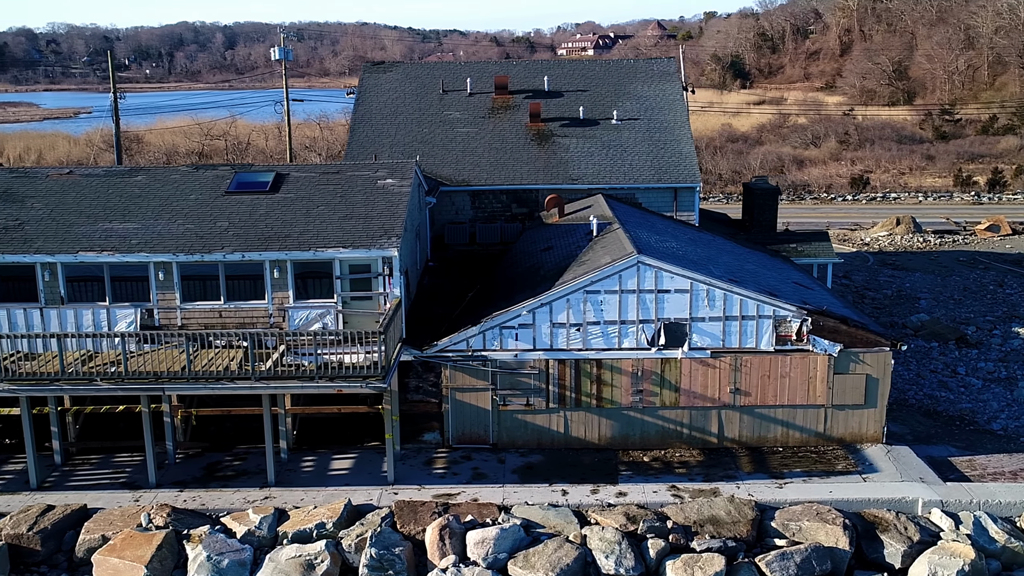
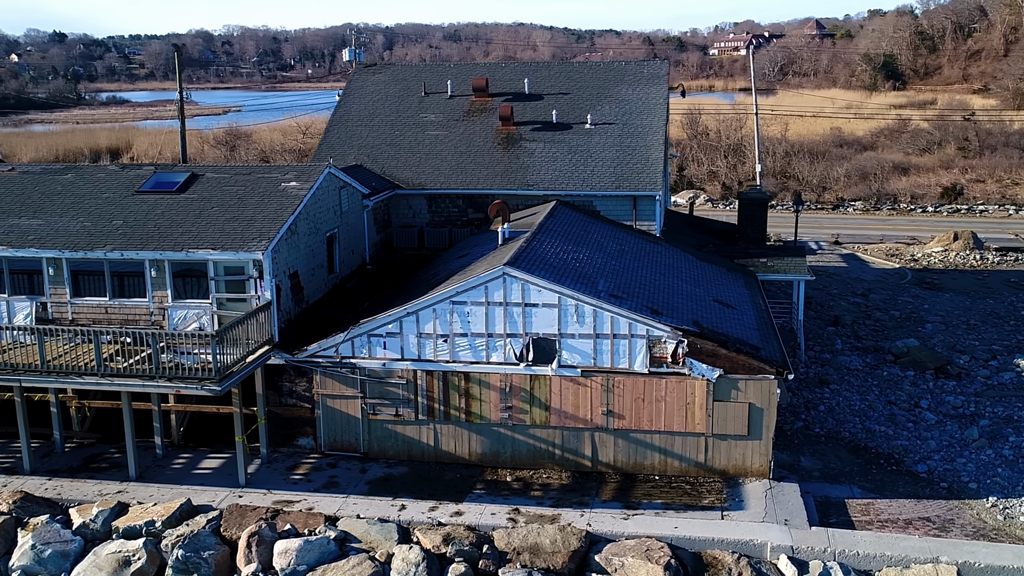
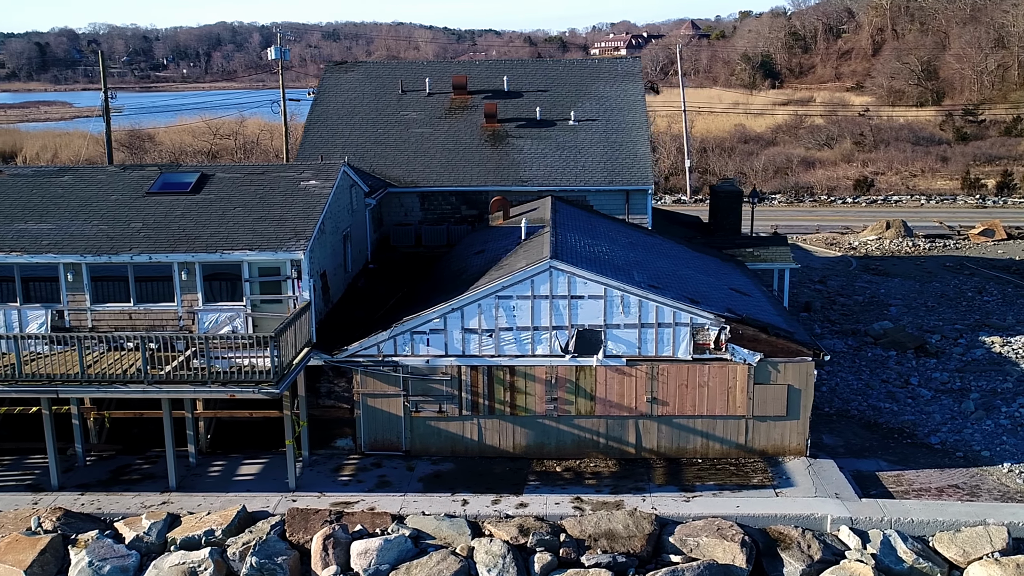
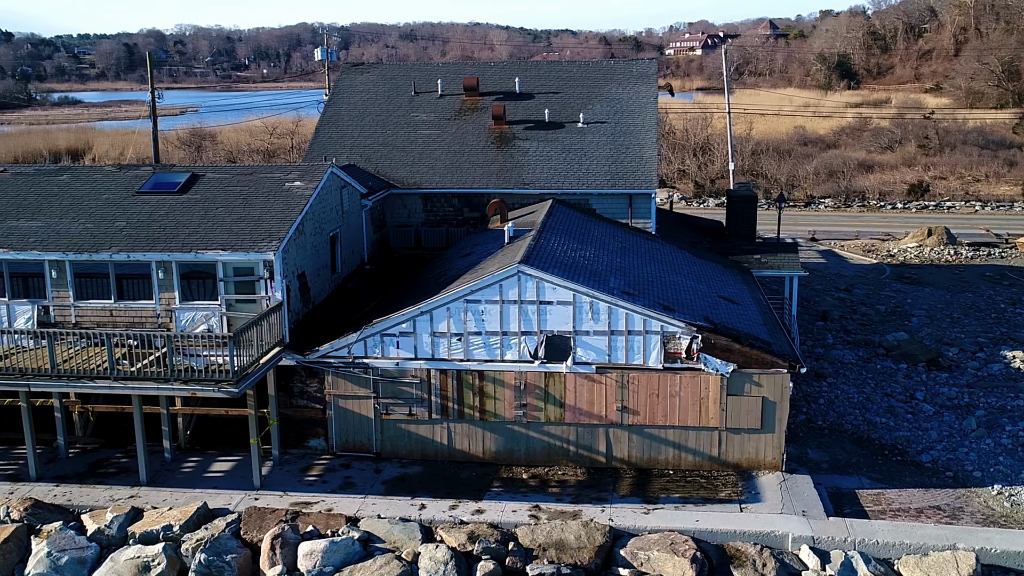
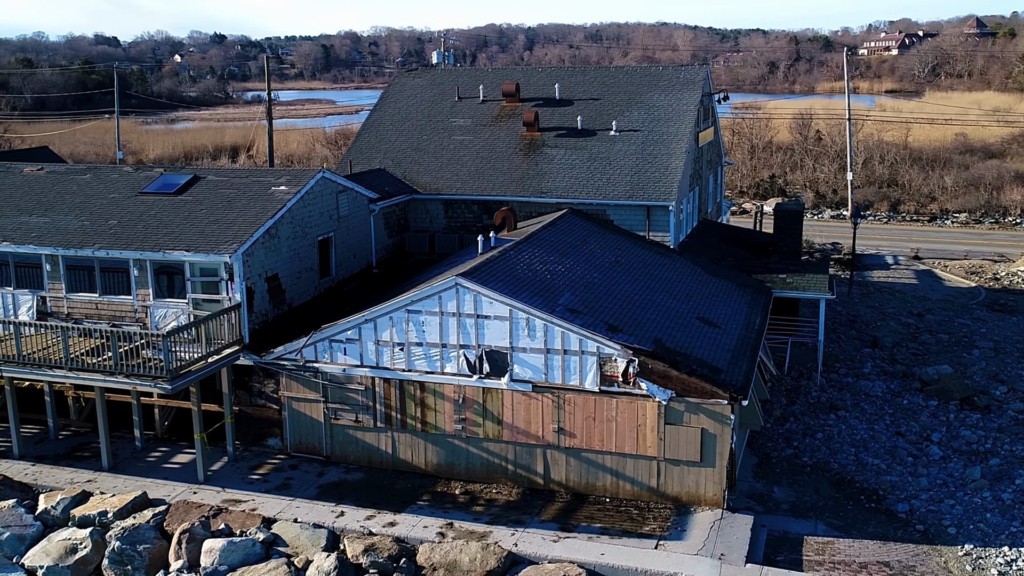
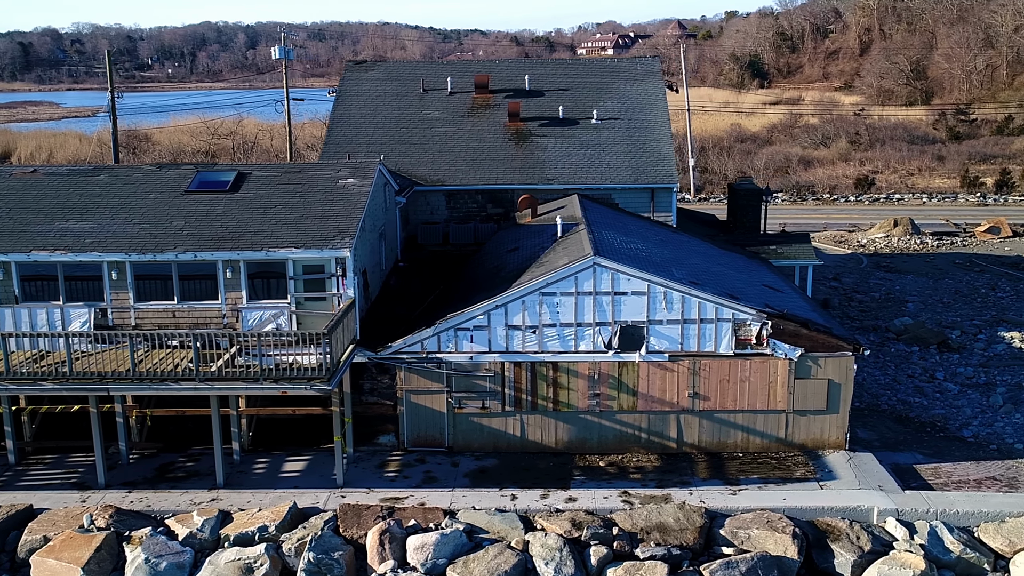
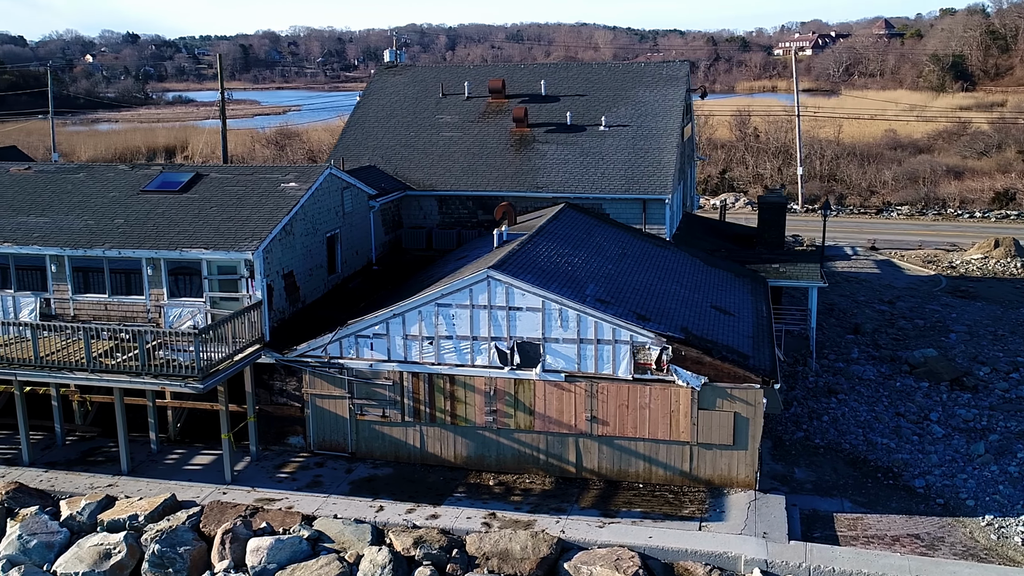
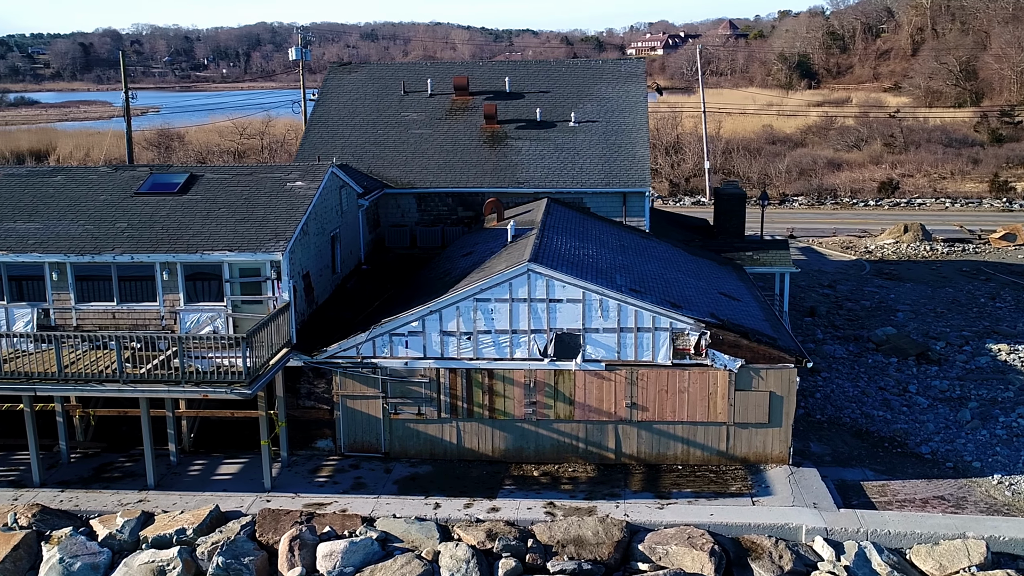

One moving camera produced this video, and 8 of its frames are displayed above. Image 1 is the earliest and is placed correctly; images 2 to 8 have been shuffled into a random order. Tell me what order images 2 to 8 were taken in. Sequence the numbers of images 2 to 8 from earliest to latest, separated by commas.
6, 3, 8, 4, 2, 7, 5
